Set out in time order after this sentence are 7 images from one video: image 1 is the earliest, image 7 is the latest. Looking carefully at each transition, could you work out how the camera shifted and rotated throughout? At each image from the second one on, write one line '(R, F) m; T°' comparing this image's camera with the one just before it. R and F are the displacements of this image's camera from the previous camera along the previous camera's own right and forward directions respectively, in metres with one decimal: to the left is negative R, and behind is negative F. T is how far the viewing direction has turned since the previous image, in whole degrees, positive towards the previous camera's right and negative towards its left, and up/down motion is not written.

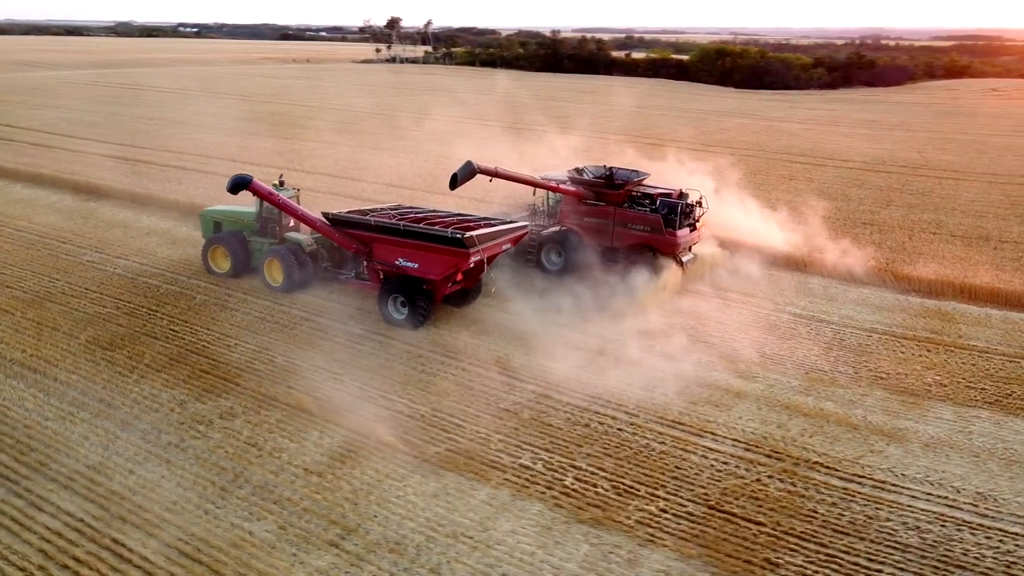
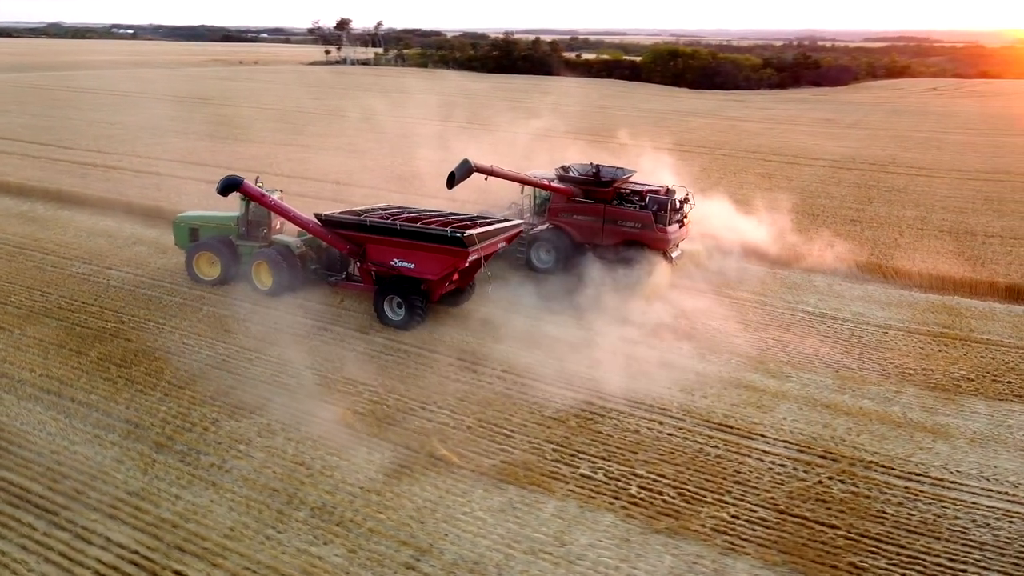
(-0.9, +0.2) m; +4°
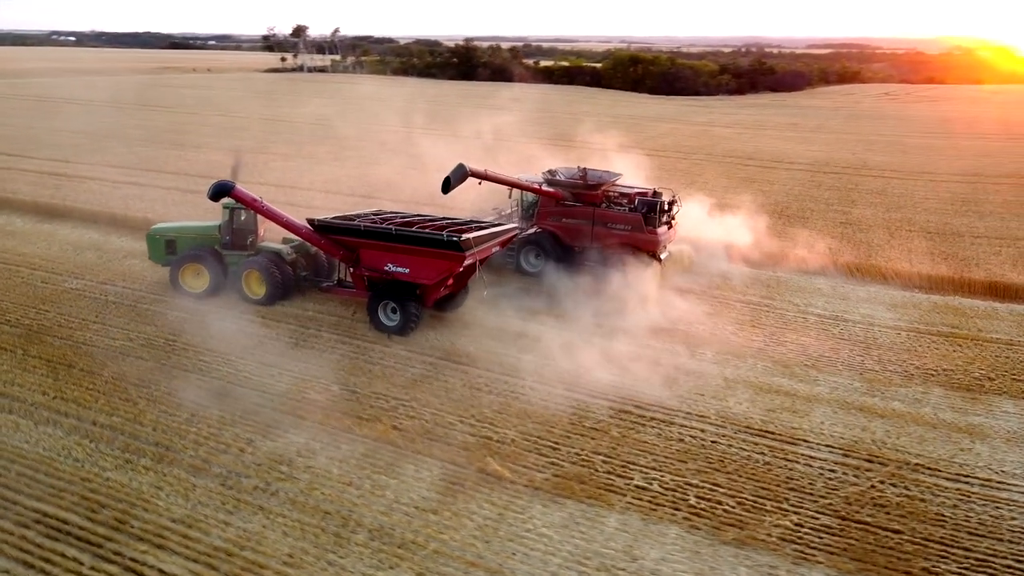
(-0.8, +0.2) m; +3°
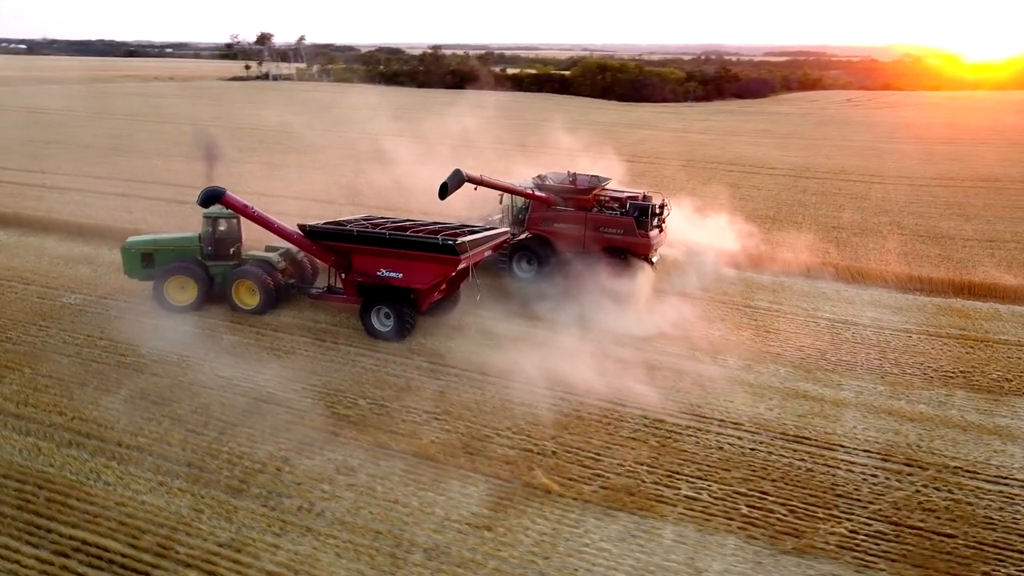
(-0.6, +0.1) m; +2°
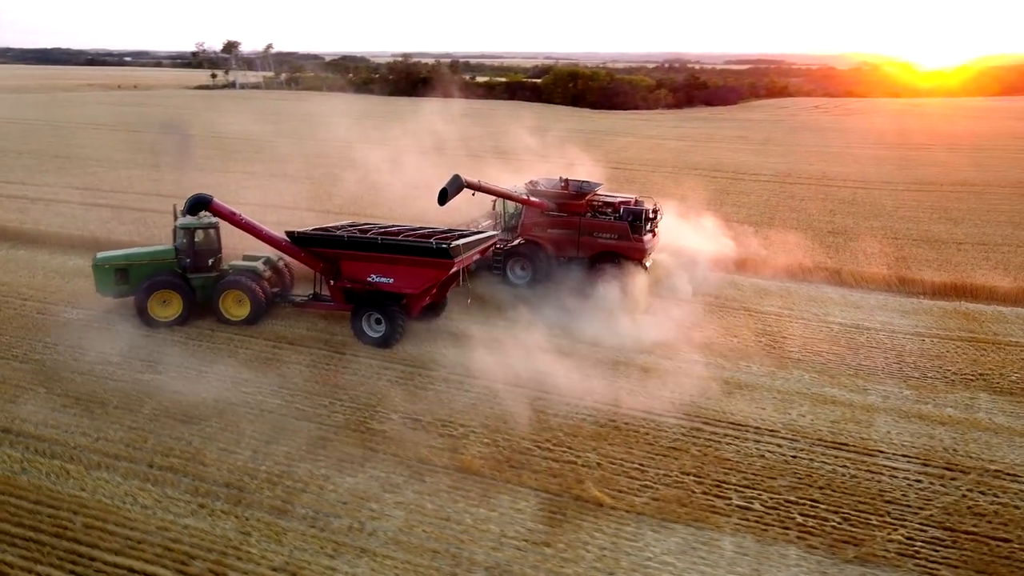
(-0.6, +0.1) m; +2°
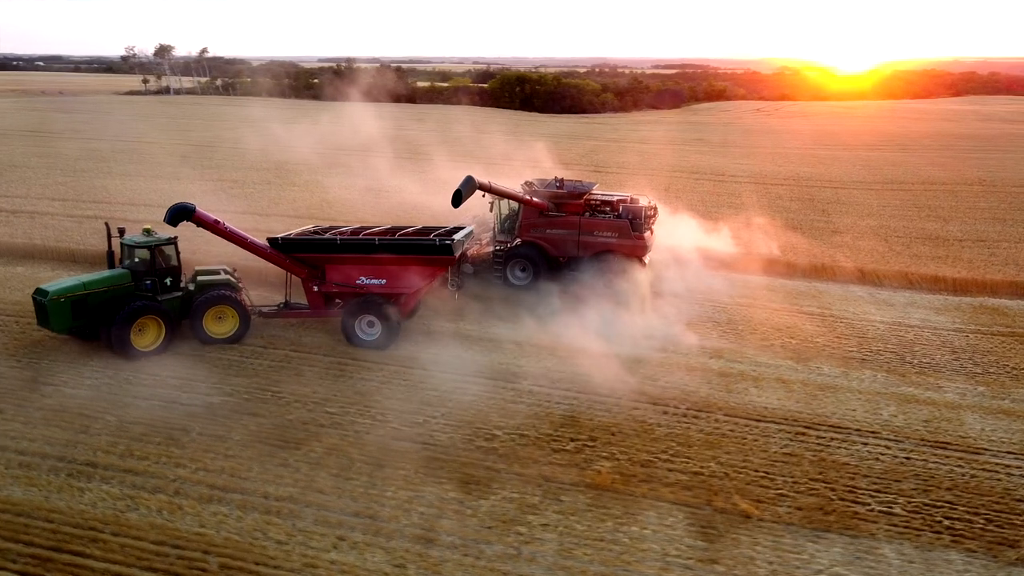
(-1.5, +0.3) m; +5°
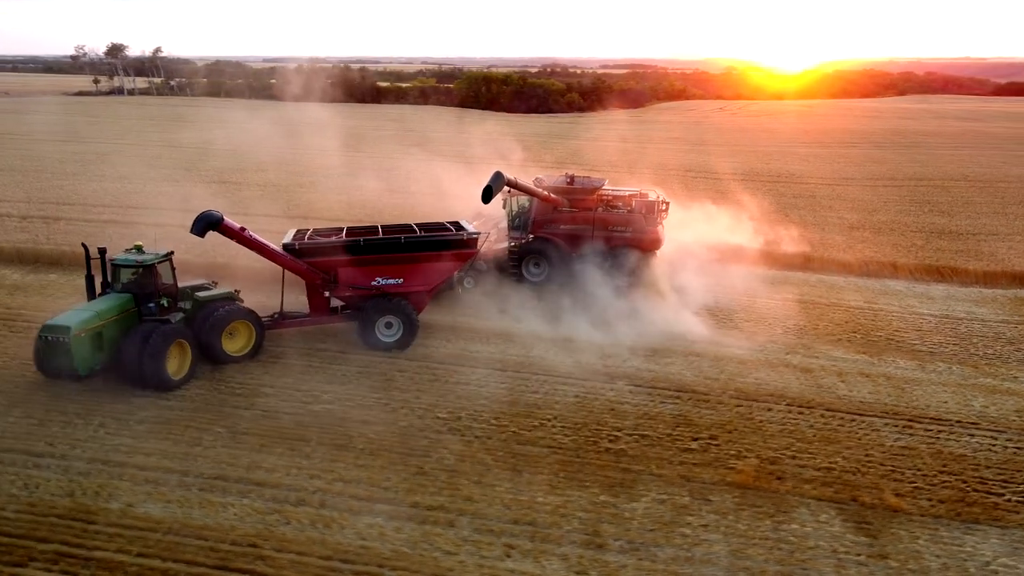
(-1.5, +0.2) m; +3°
